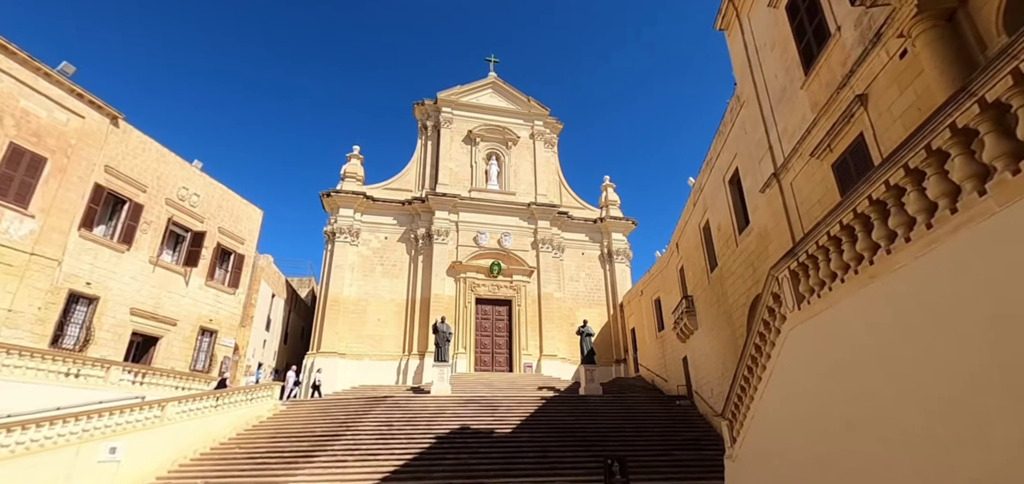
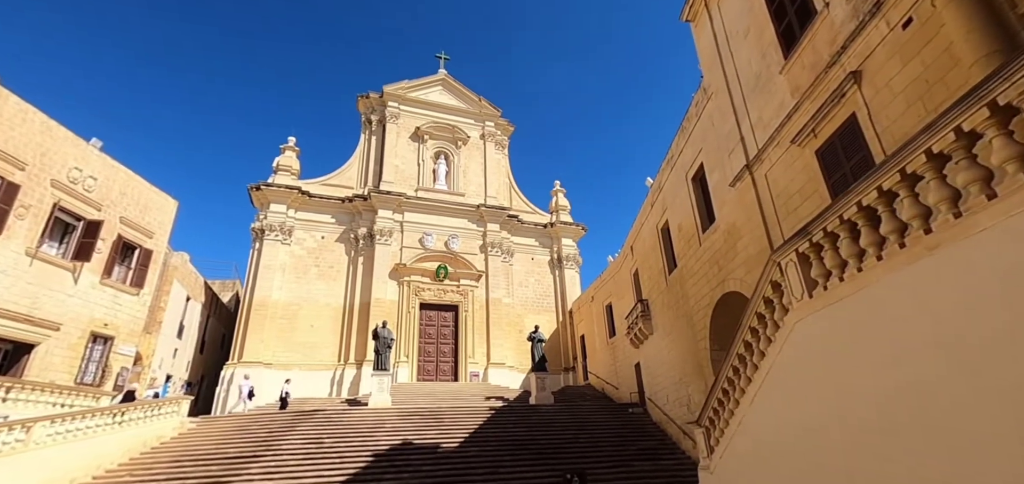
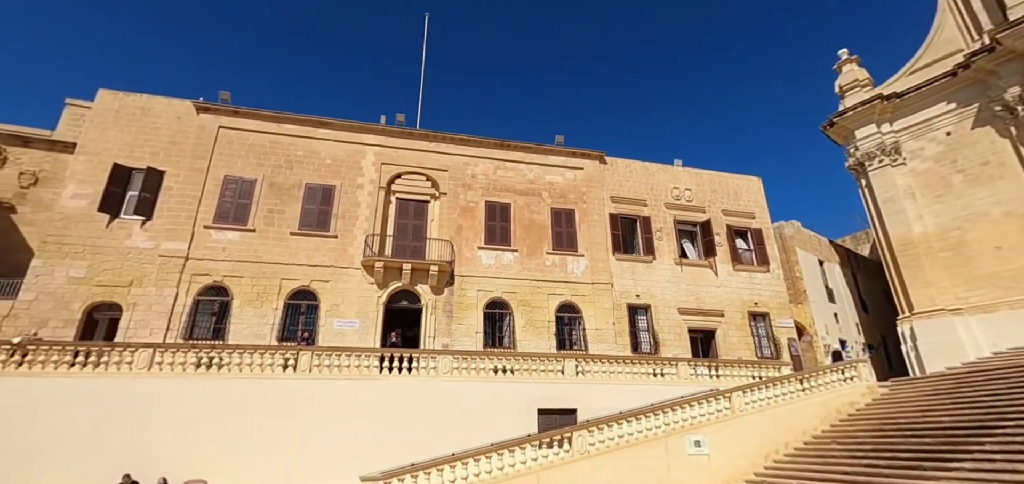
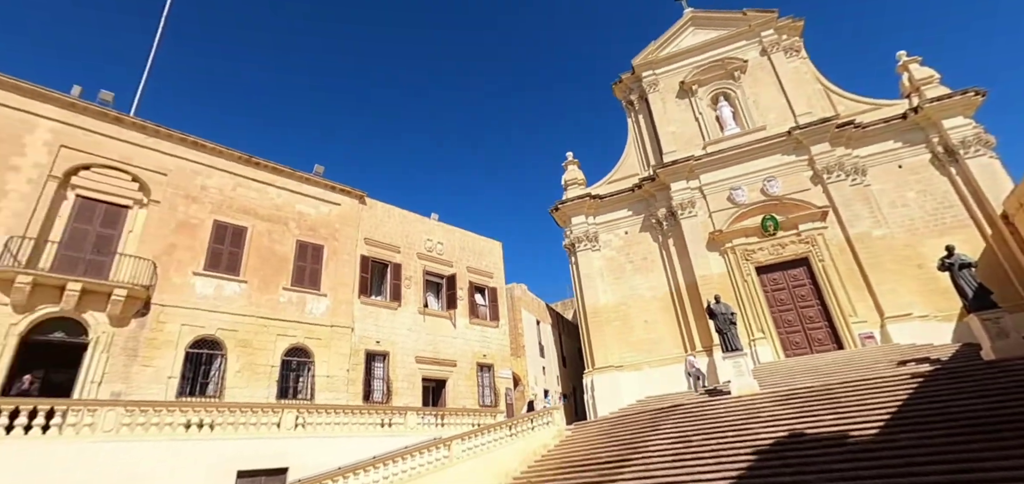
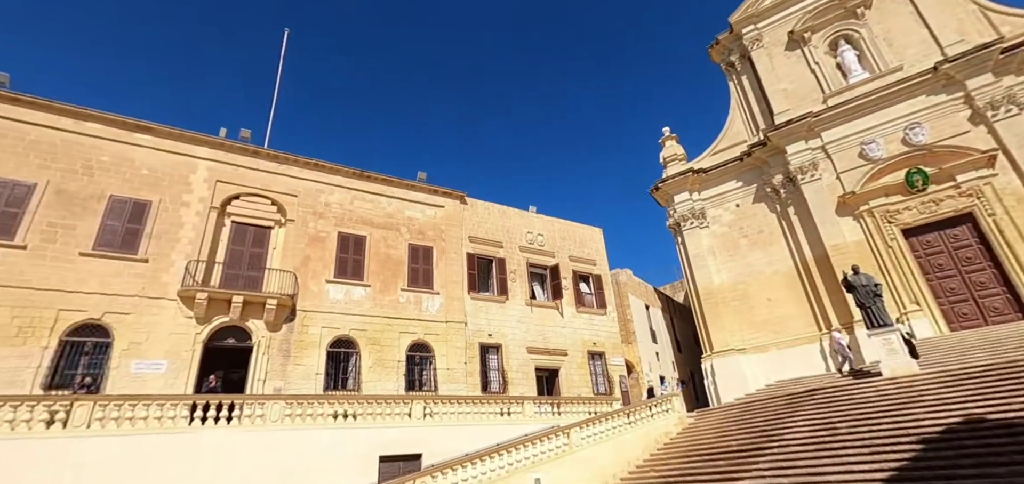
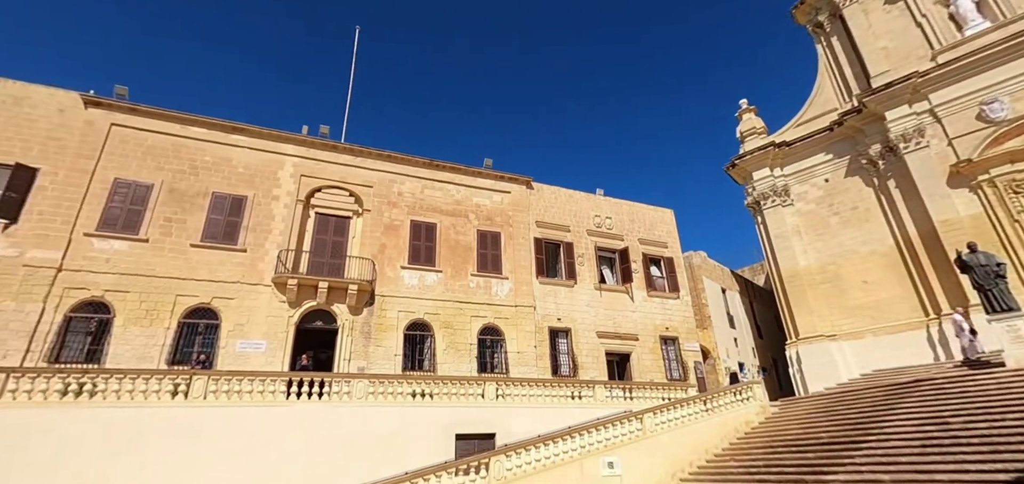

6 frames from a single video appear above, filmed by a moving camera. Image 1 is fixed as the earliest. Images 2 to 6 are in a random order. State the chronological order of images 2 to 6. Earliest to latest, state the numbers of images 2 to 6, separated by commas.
2, 4, 5, 6, 3
